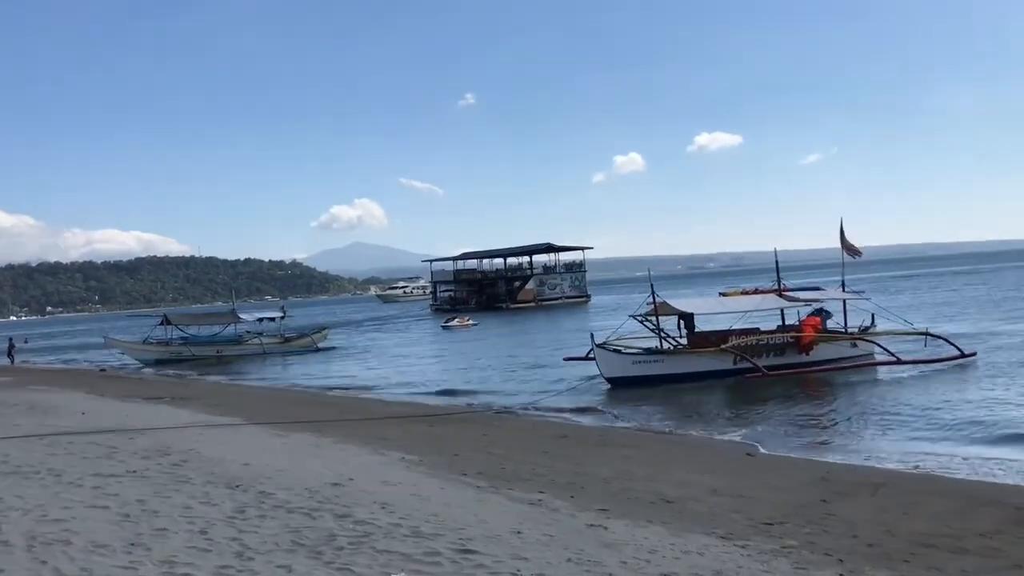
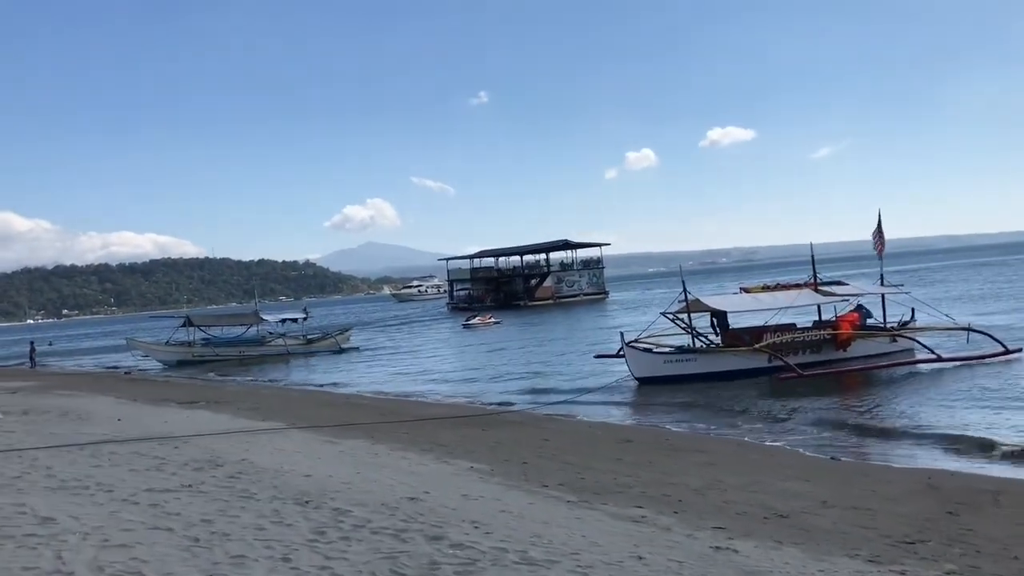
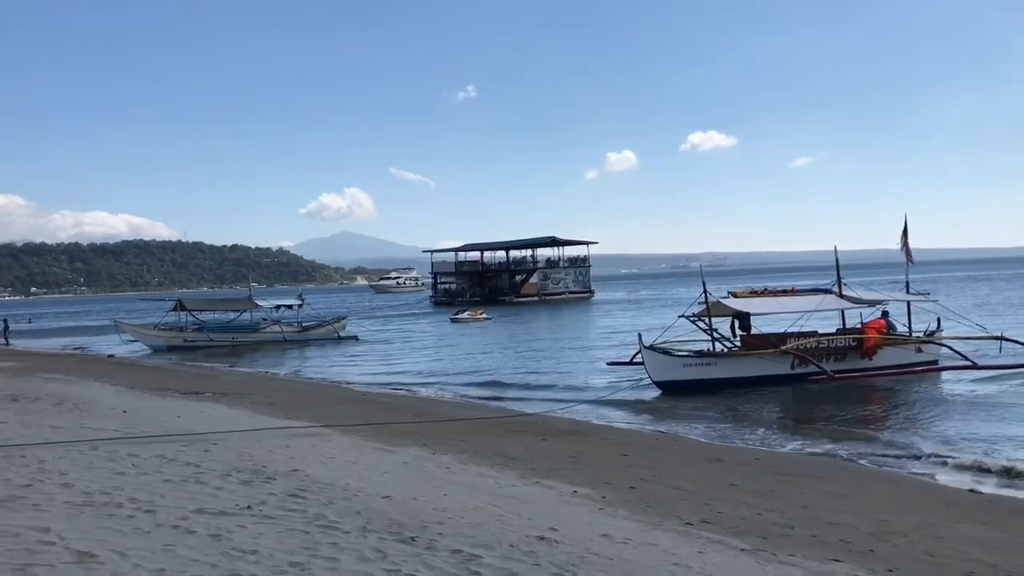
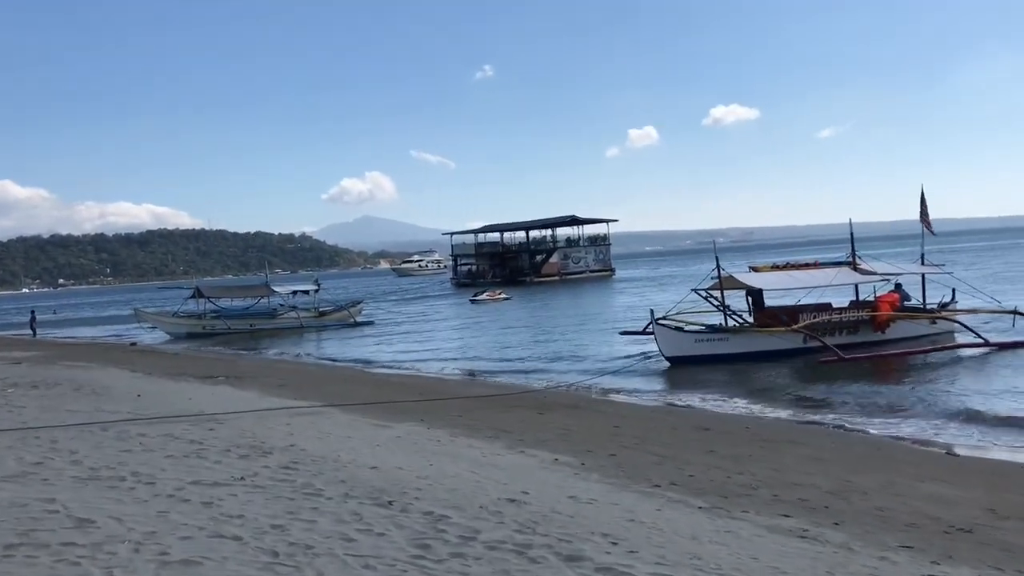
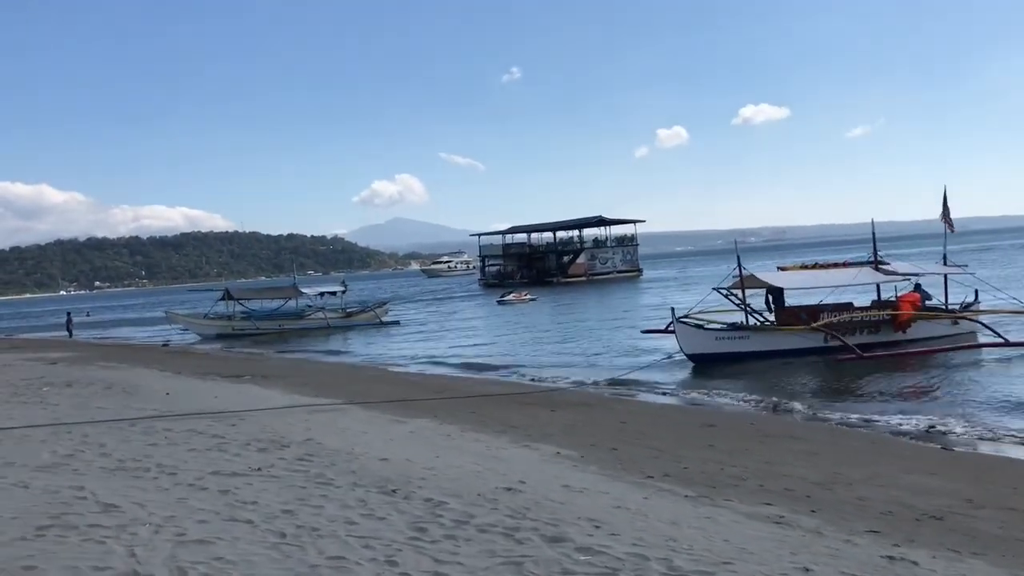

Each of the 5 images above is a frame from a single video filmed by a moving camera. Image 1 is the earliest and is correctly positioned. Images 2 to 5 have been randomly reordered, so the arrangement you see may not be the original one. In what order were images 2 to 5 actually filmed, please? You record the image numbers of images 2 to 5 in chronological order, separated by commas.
2, 5, 4, 3
